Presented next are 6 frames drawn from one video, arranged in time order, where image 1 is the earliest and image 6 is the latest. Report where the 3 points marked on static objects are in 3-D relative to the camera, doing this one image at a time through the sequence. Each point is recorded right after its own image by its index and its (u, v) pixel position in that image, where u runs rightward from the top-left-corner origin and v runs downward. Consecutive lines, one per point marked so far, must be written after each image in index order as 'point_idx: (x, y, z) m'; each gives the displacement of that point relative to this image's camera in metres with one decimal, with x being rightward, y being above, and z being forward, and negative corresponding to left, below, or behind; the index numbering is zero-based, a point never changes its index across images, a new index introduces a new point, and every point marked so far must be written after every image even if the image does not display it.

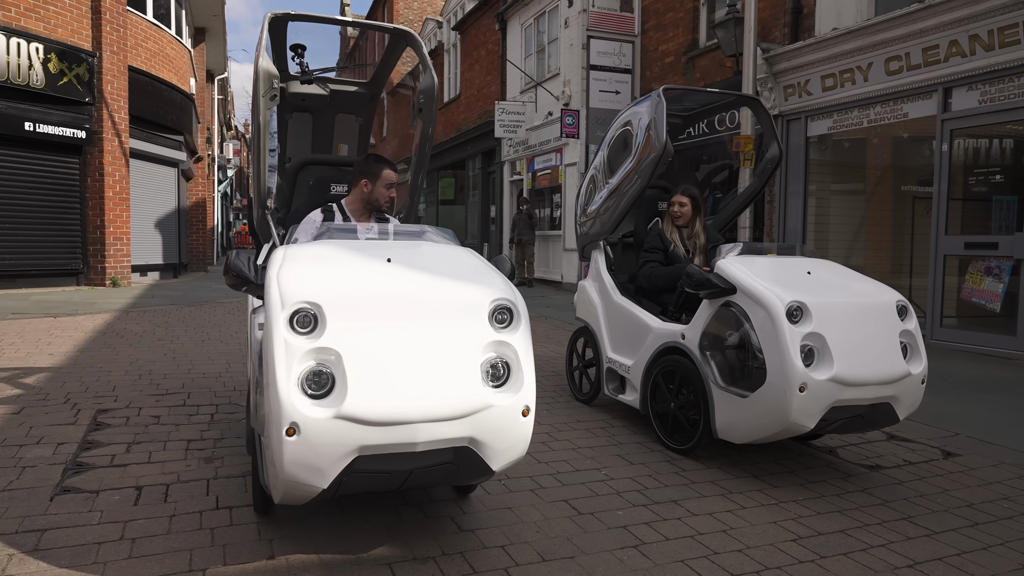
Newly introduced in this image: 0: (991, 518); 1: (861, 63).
0: (+2.6, -1.2, +3.9) m
1: (+4.5, +2.8, +9.3) m
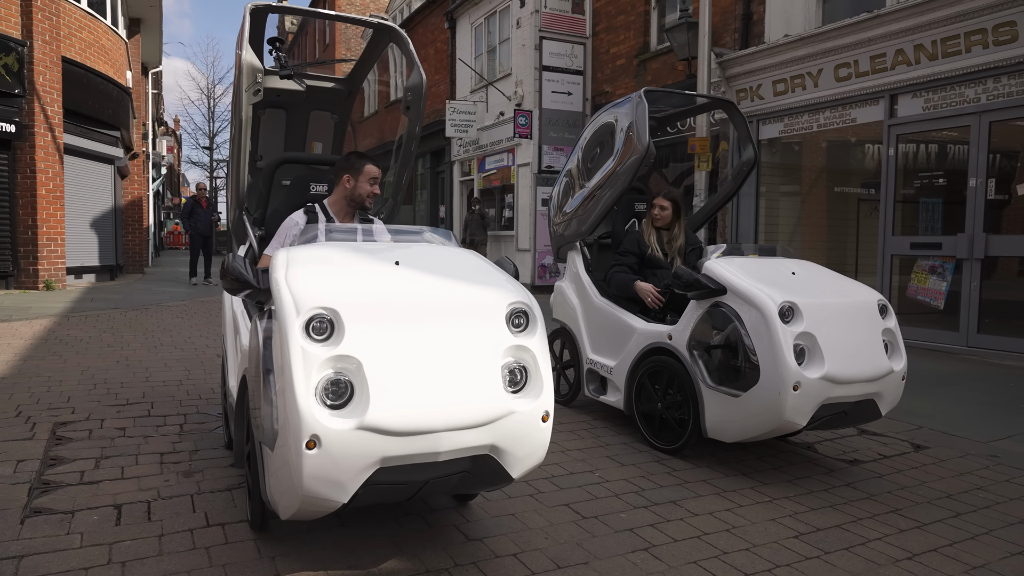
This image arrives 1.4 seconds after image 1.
0: (+2.6, -1.2, +4.1) m
1: (+3.9, +2.9, +9.6) m
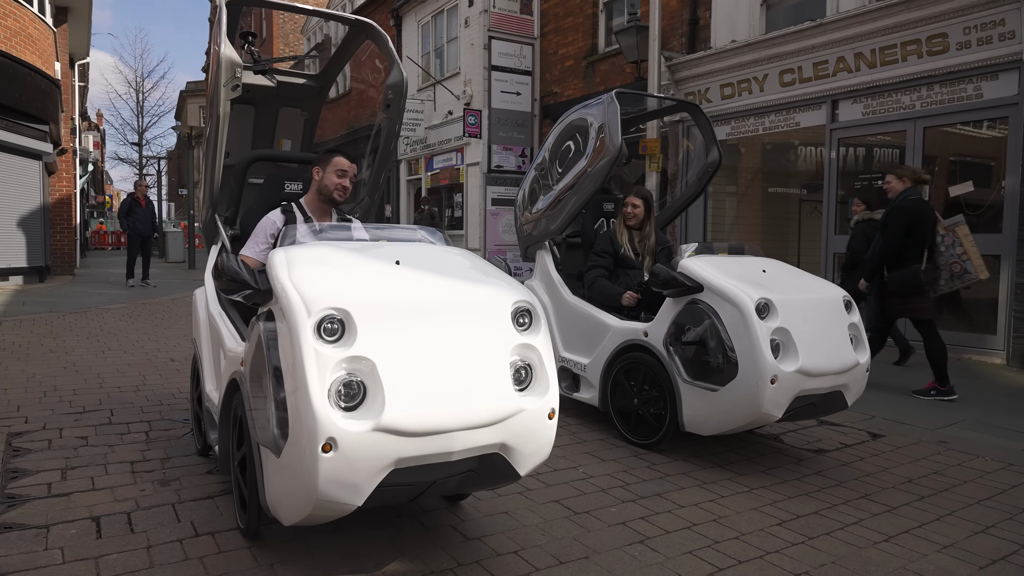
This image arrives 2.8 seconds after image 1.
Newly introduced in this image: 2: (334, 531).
0: (+2.5, -1.2, +4.3) m
1: (+3.3, +2.9, +9.9) m
2: (-0.8, -1.1, +3.4) m
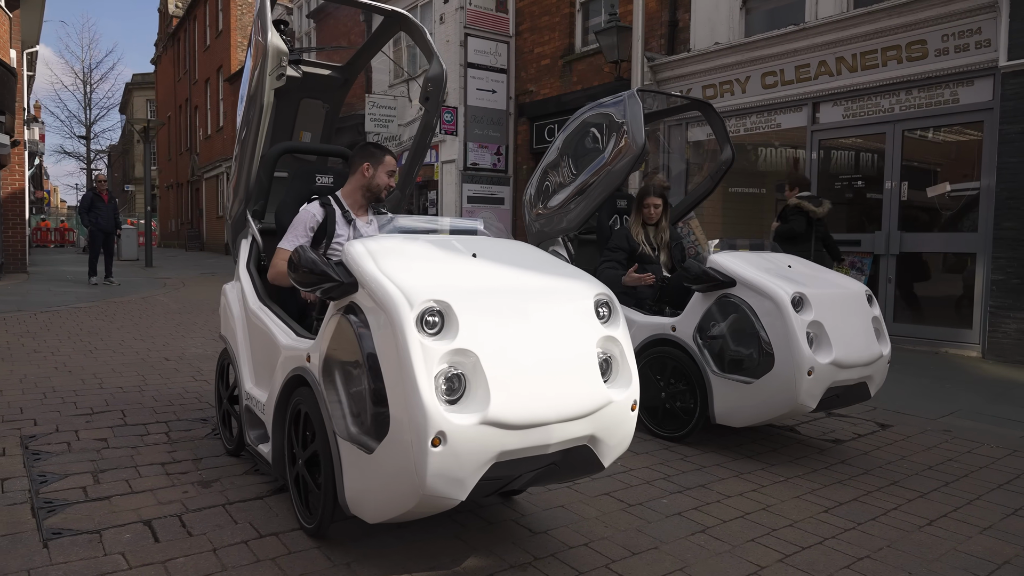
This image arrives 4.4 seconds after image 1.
0: (+2.7, -1.2, +4.5) m
1: (+3.1, +2.9, +10.1) m
2: (-0.5, -1.1, +3.4) m
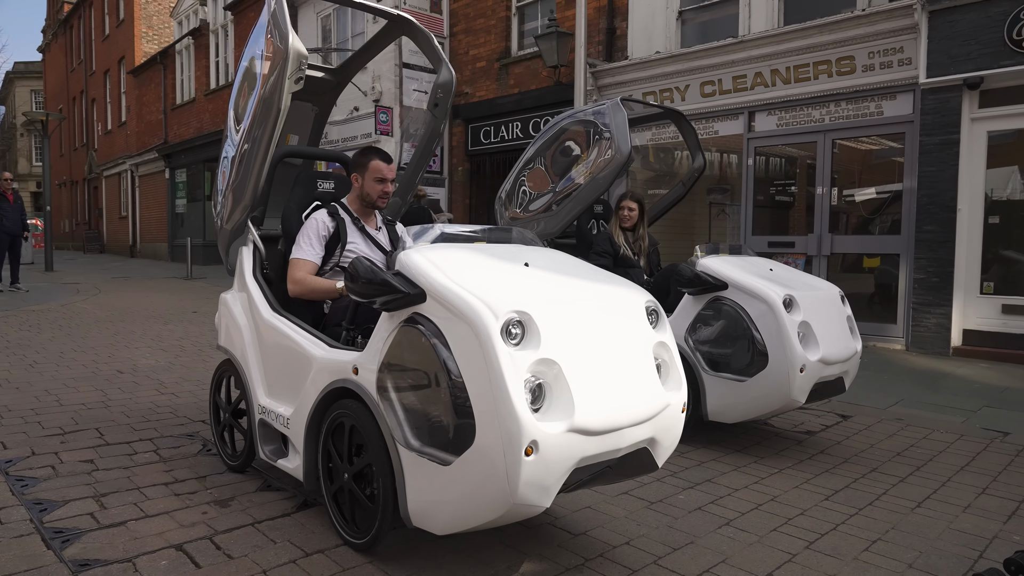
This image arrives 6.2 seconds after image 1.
0: (+2.7, -1.2, +4.9) m
1: (+2.4, +2.9, +10.6) m
2: (-0.3, -1.2, +3.4) m
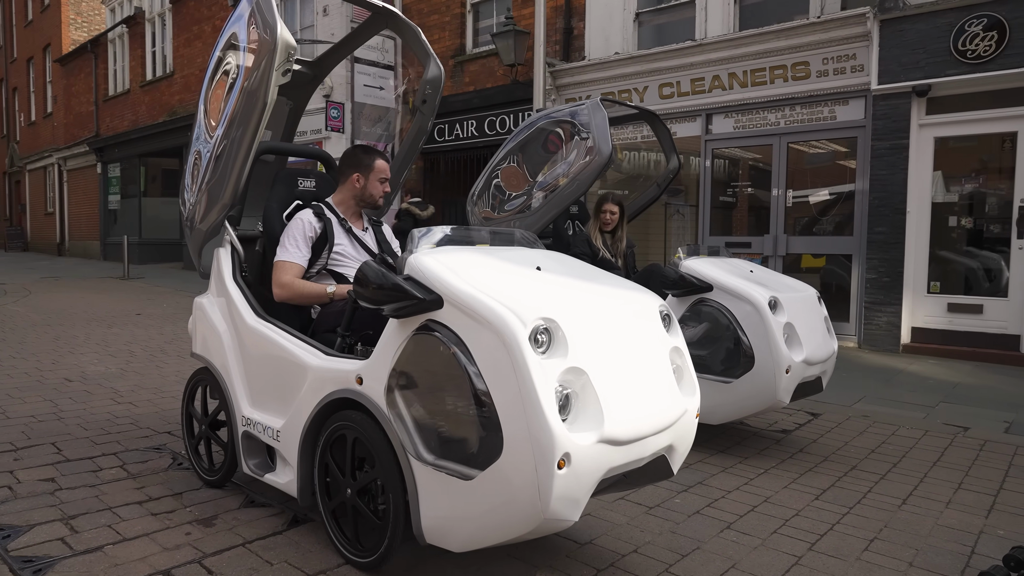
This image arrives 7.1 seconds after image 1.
0: (+2.6, -1.2, +5.0) m
1: (+1.8, +2.9, +10.6) m
2: (-0.3, -1.2, +3.2) m
